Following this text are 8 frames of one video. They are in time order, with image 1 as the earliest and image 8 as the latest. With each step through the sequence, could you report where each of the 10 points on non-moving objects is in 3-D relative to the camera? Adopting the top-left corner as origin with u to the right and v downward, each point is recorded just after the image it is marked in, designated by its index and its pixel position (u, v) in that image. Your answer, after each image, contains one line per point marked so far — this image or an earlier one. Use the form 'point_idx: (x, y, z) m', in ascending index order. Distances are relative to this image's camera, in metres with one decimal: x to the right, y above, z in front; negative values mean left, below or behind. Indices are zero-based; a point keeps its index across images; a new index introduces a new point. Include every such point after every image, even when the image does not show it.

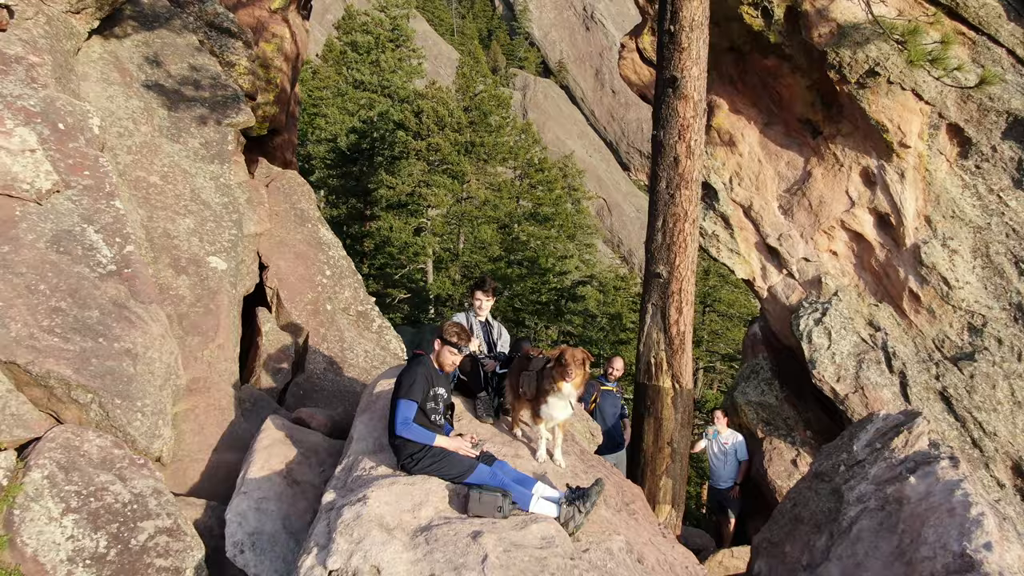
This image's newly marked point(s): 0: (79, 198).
0: (-3.5, +0.7, +4.9) m
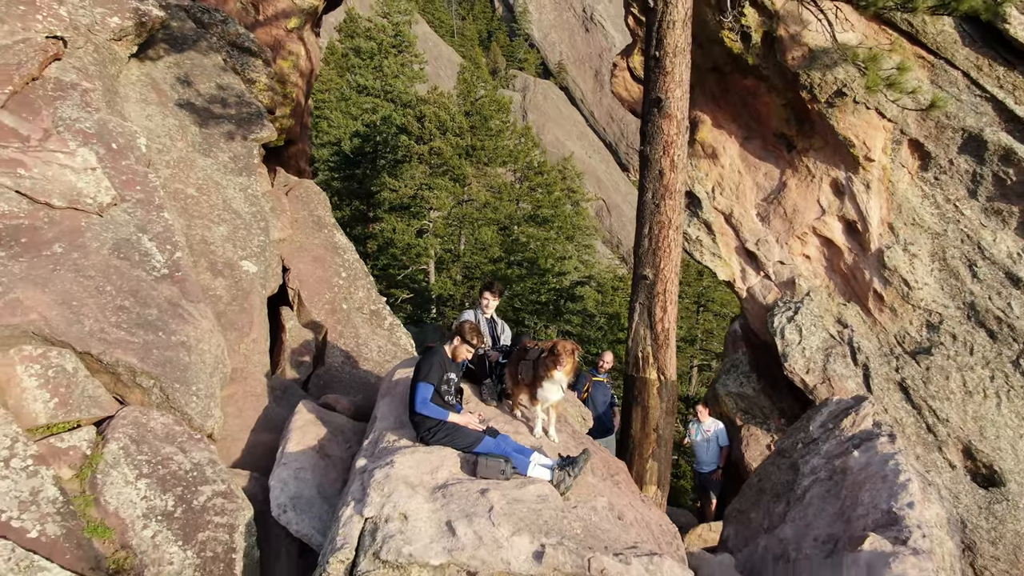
0: (-3.5, +0.6, +5.6) m
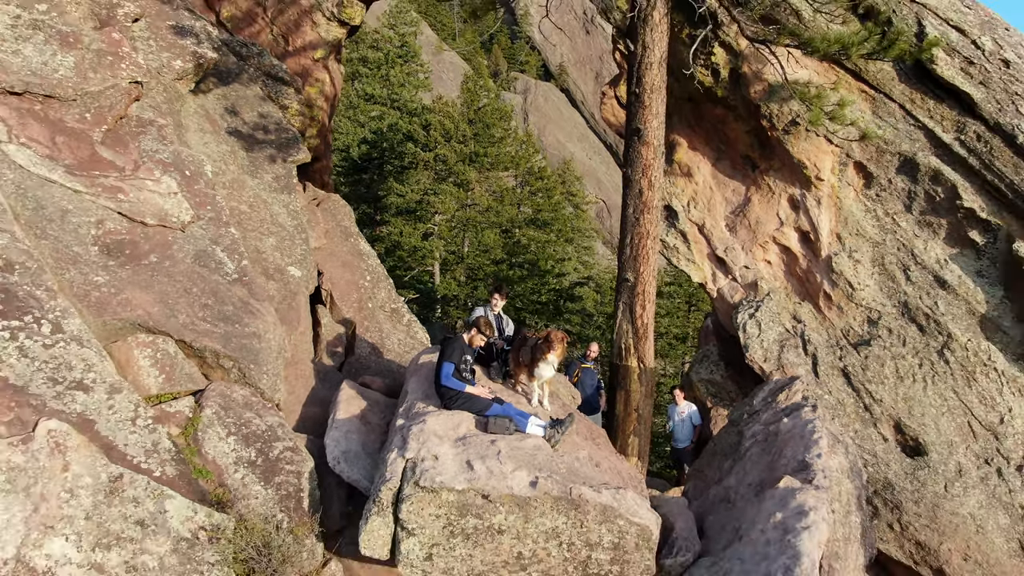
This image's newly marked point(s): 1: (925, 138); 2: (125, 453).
0: (-3.4, +0.6, +6.8) m
1: (+5.9, +2.1, +8.4) m
2: (-3.2, -1.3, +4.9) m
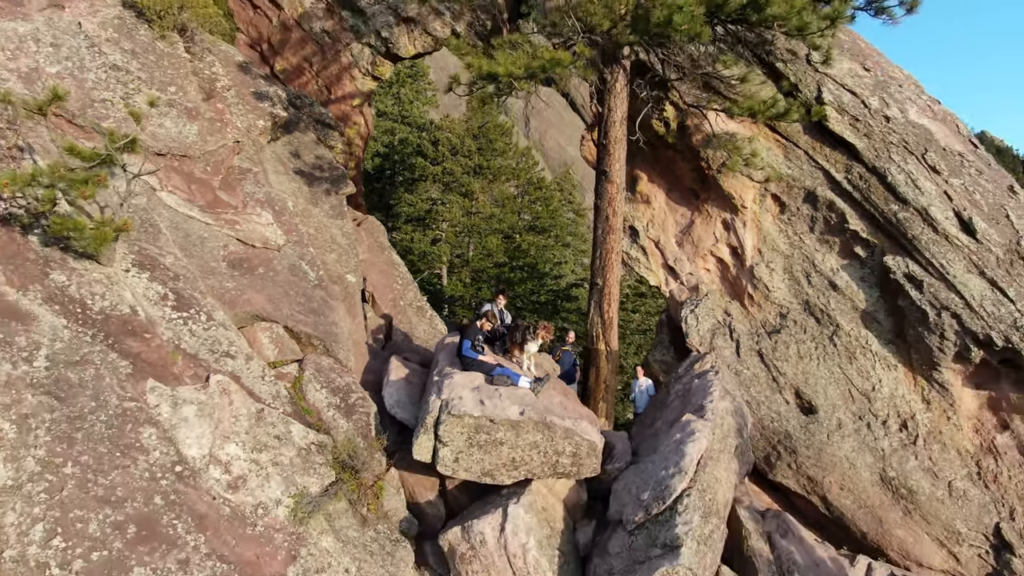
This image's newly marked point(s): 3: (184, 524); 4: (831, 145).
0: (-3.5, +0.6, +9.6) m
1: (+5.8, +2.1, +11.1) m
2: (-3.2, -1.4, +7.6) m
3: (-3.5, -2.5, +6.3) m
4: (+6.0, +2.7, +11.3) m
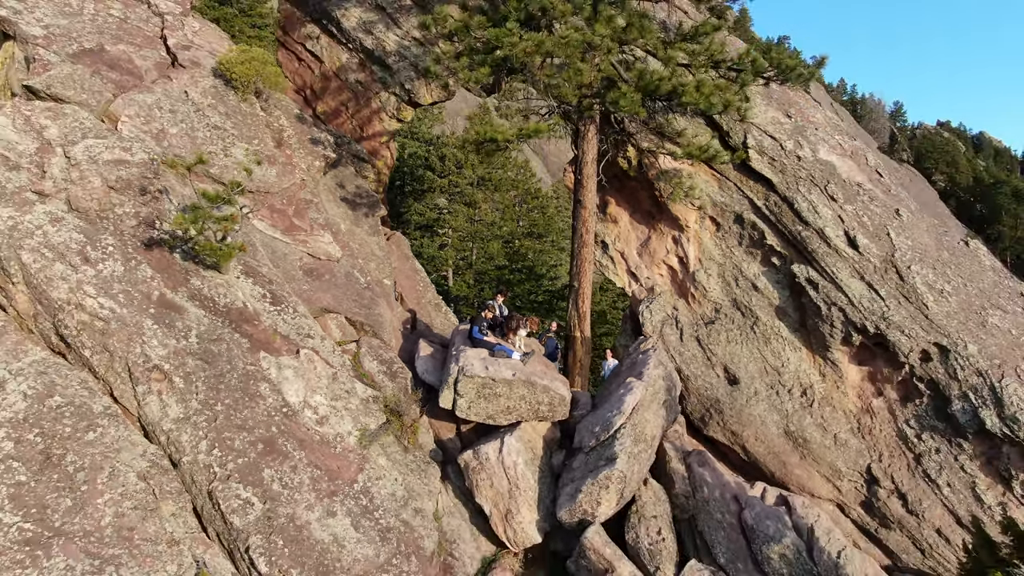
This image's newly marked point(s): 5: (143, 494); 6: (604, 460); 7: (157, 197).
0: (-3.6, +0.6, +12.9) m
1: (+5.8, +2.1, +14.5) m
2: (-3.3, -1.4, +10.9) m
3: (-3.6, -2.5, +9.7) m
4: (+6.0, +2.7, +14.6) m
5: (-5.4, -2.9, +8.6) m
6: (+1.5, -2.9, +9.9) m
7: (-6.7, +1.7, +11.3) m
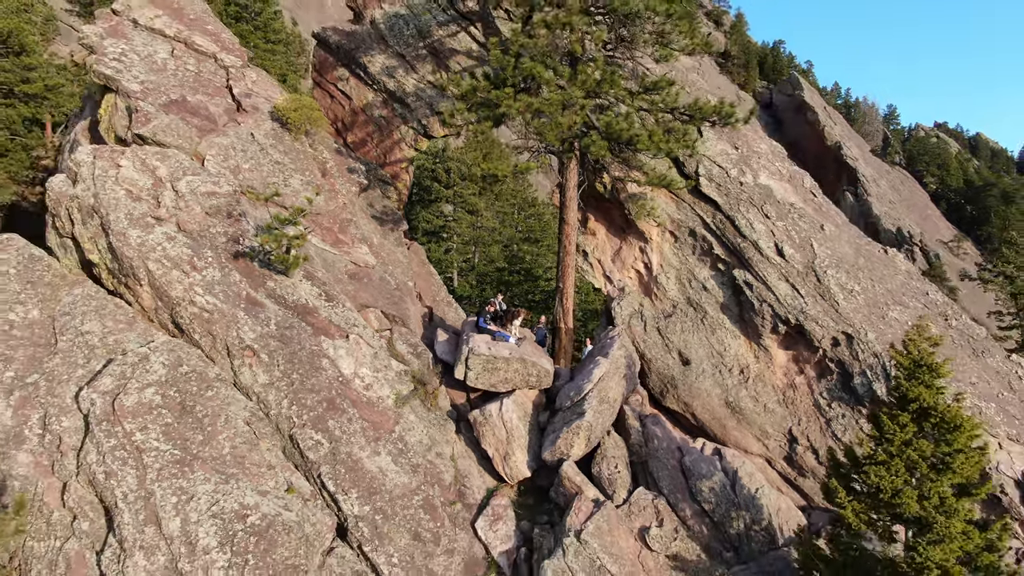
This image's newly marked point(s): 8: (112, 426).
0: (-3.6, +0.5, +16.4) m
1: (+5.7, +2.0, +18.0) m
2: (-3.4, -1.4, +14.5) m
3: (-3.7, -2.5, +13.2) m
4: (+5.9, +2.7, +18.1) m
5: (-5.4, -3.0, +12.1) m
6: (+1.5, -2.9, +13.4) m
7: (-6.8, +1.7, +14.8) m
8: (-7.6, -2.6, +11.3) m
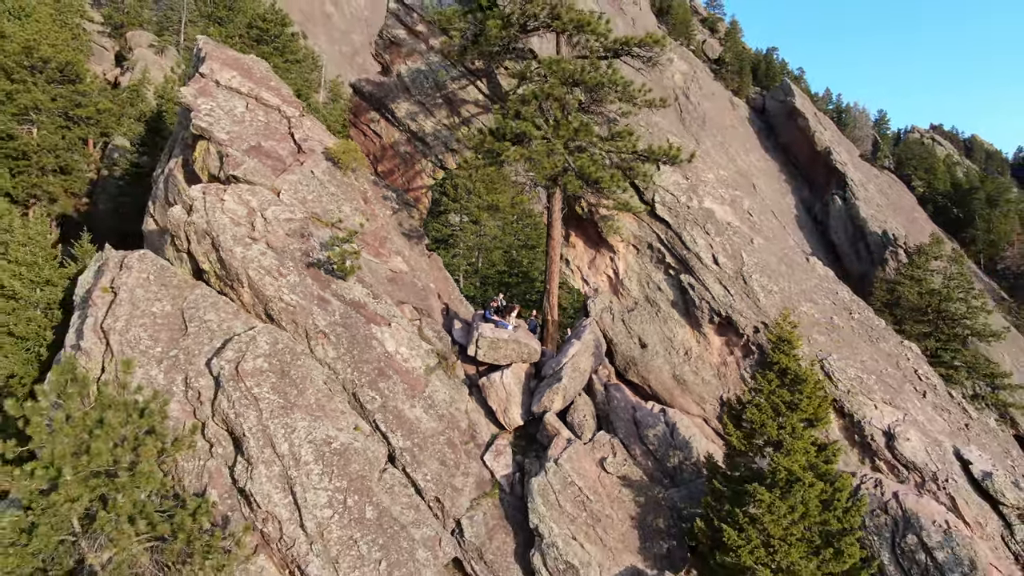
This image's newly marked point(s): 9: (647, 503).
0: (-3.7, +0.5, +21.7) m
1: (+5.6, +2.0, +23.2) m
2: (-3.4, -1.5, +19.7) m
3: (-3.7, -2.6, +18.4) m
4: (+5.8, +2.6, +23.3) m
5: (-5.5, -3.0, +17.3) m
6: (+1.4, -2.9, +18.7) m
7: (-6.9, +1.7, +20.0) m
8: (-7.7, -2.6, +16.5) m
9: (+4.0, -6.3, +17.4) m
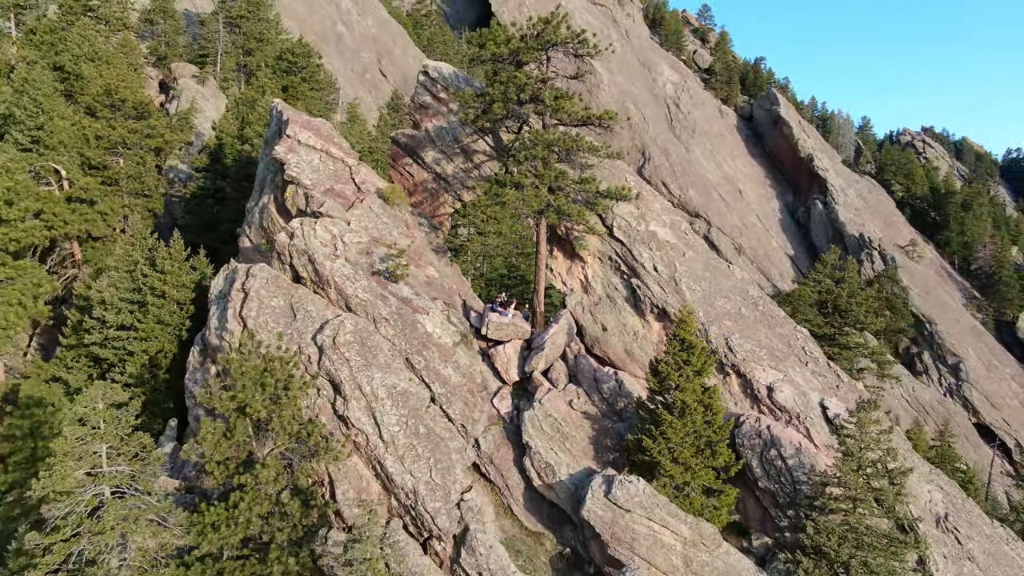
0: (-3.7, +0.5, +30.8) m
1: (+5.6, +2.0, +32.4) m
2: (-3.5, -1.5, +28.8) m
3: (-3.8, -2.6, +27.6) m
4: (+5.8, +2.6, +32.5) m
5: (-5.5, -3.0, +26.5) m
6: (+1.4, -2.9, +27.8) m
7: (-6.9, +1.6, +29.2) m
8: (-7.7, -2.7, +25.7) m
9: (+3.9, -6.3, +26.6) m
